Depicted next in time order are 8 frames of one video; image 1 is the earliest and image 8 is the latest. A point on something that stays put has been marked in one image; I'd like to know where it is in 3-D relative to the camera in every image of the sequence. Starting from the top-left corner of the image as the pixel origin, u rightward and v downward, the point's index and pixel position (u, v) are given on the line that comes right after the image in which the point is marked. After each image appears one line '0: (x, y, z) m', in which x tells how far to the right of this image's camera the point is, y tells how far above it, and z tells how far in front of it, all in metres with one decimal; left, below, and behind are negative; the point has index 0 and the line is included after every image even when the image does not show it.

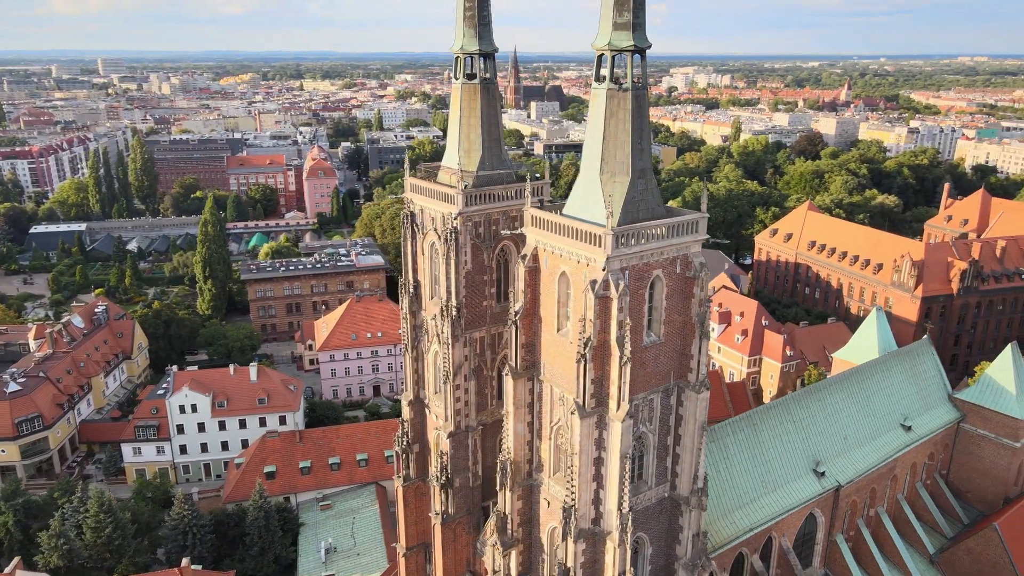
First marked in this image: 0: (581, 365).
0: (+1.8, -1.9, +17.7) m
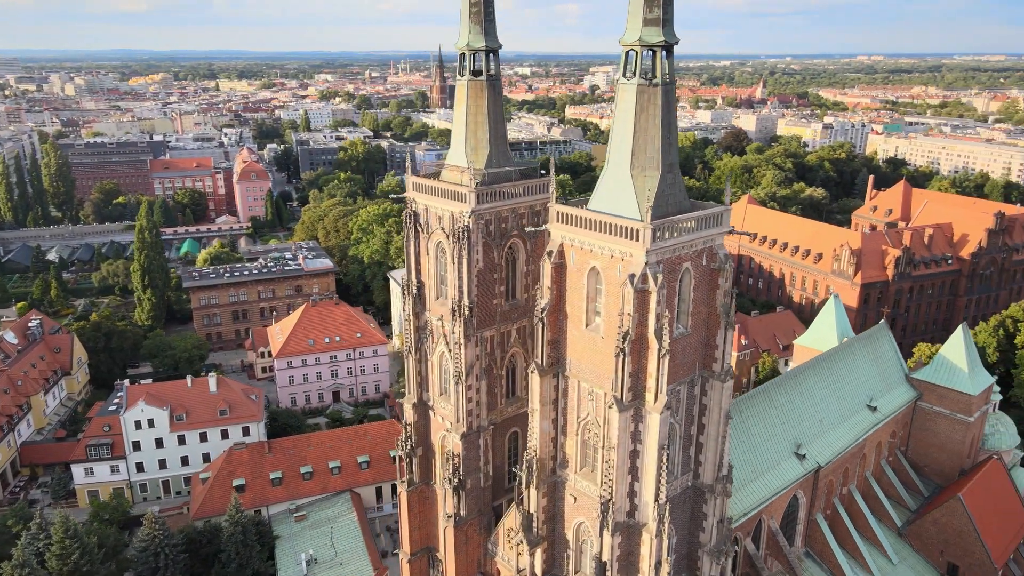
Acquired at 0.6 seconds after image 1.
0: (+2.8, -1.7, +17.9) m
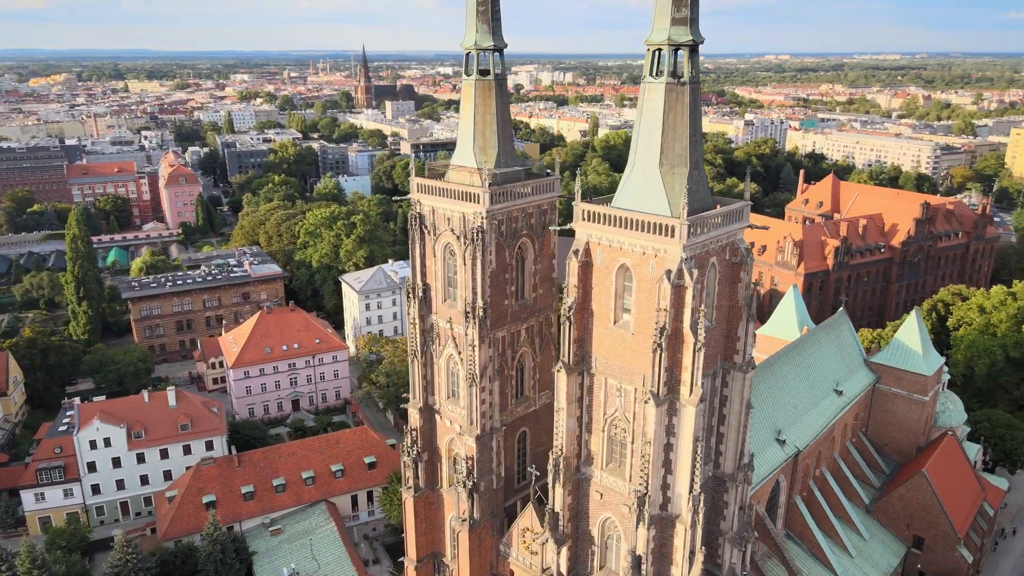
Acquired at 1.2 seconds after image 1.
0: (+3.7, -1.6, +18.1) m
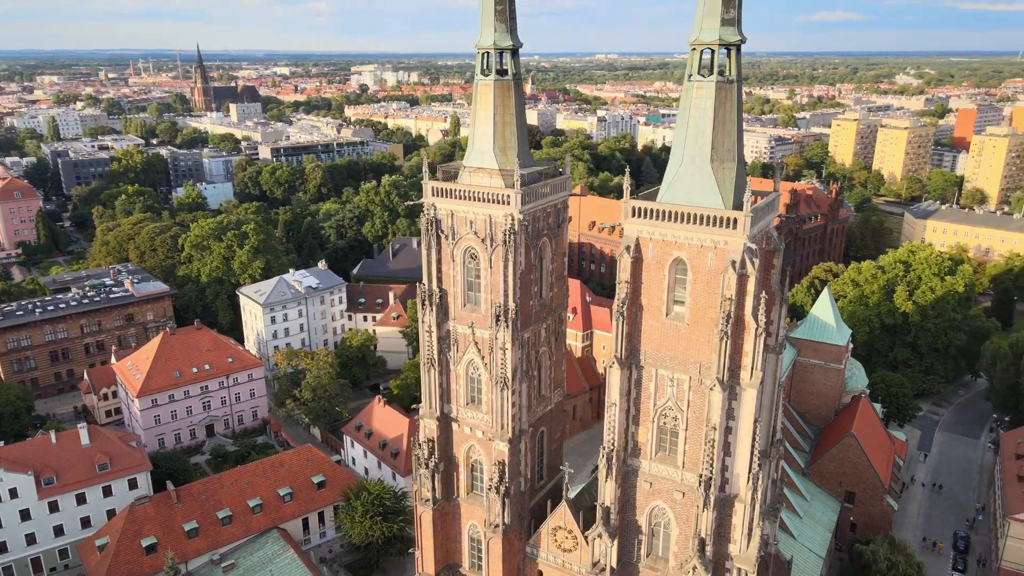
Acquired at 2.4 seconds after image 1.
0: (+5.5, -1.4, +18.9) m
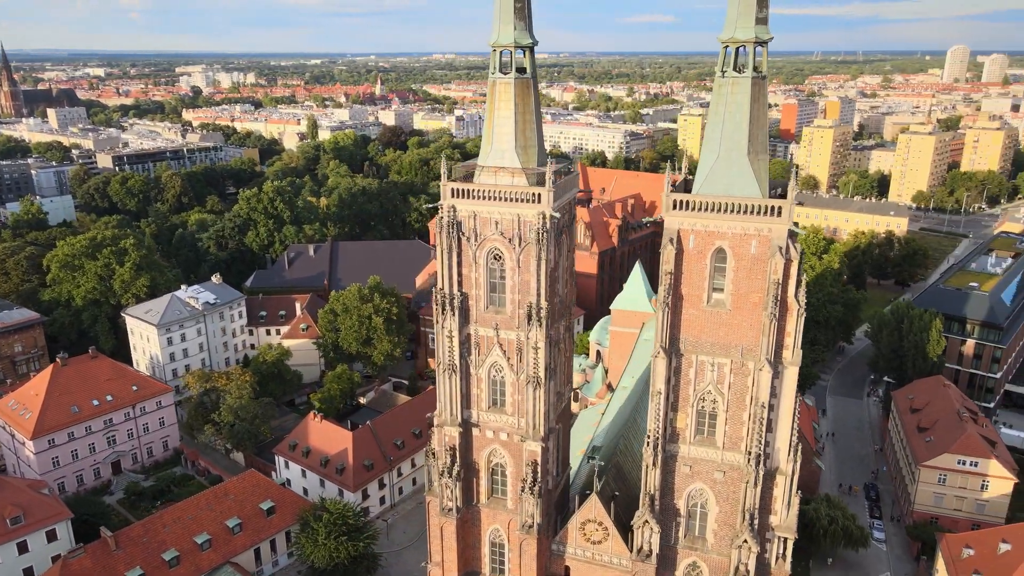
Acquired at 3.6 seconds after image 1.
0: (+7.2, -1.0, +19.9) m
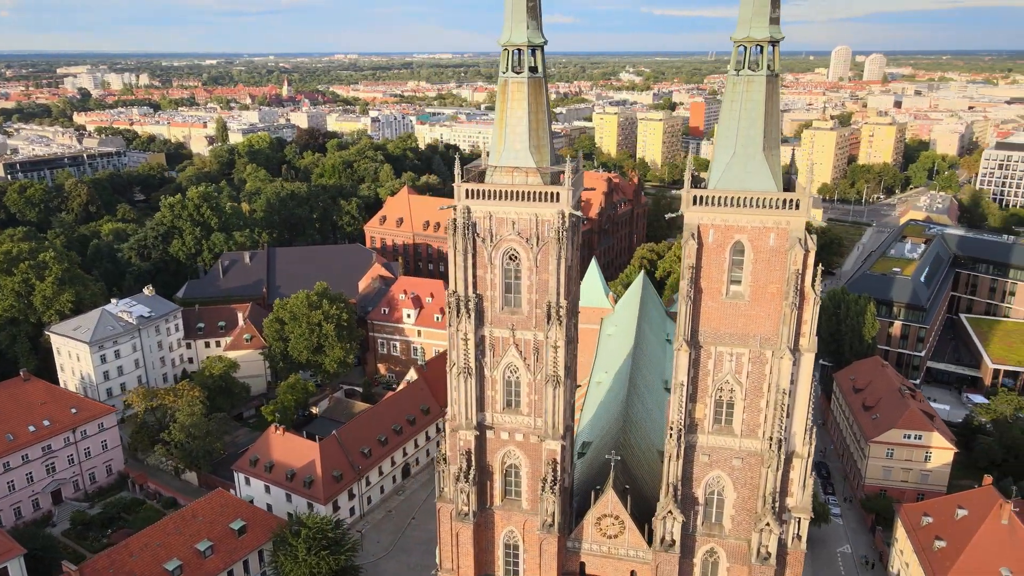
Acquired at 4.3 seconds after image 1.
0: (+8.0, -0.7, +20.7) m
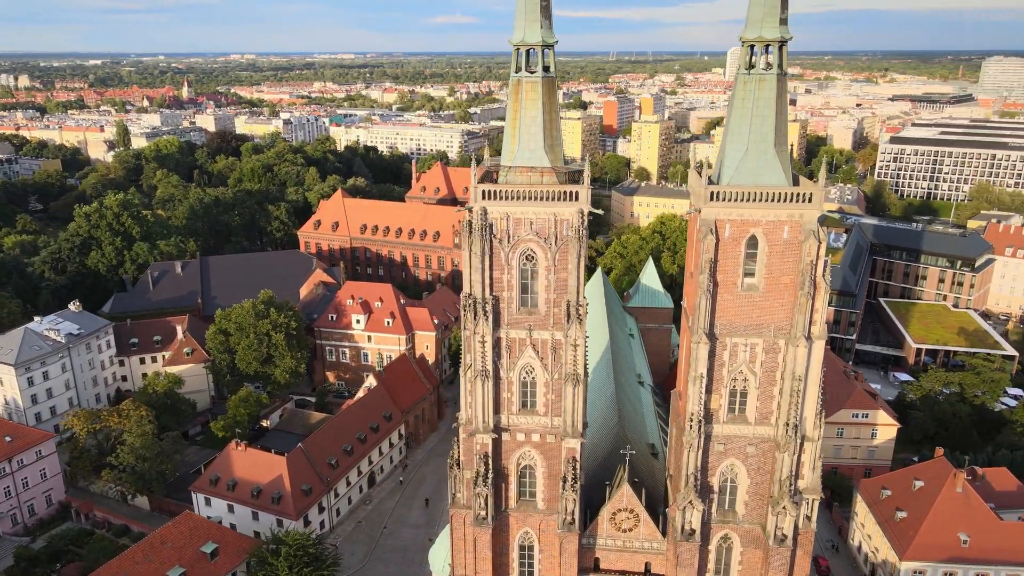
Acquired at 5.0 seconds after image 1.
0: (+8.8, -0.4, +21.6) m
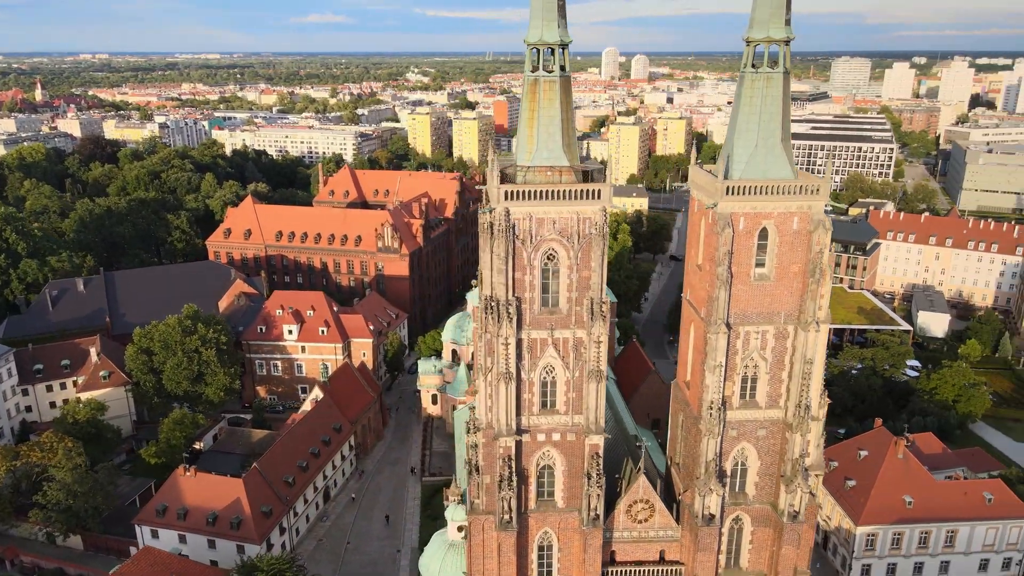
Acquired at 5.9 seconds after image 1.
0: (+9.6, 0.0, +22.8) m
